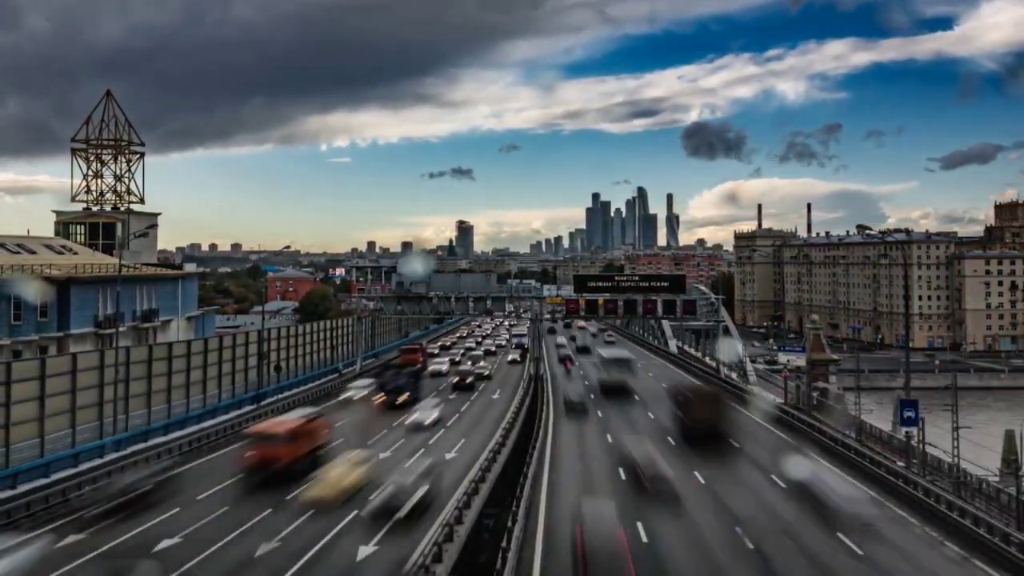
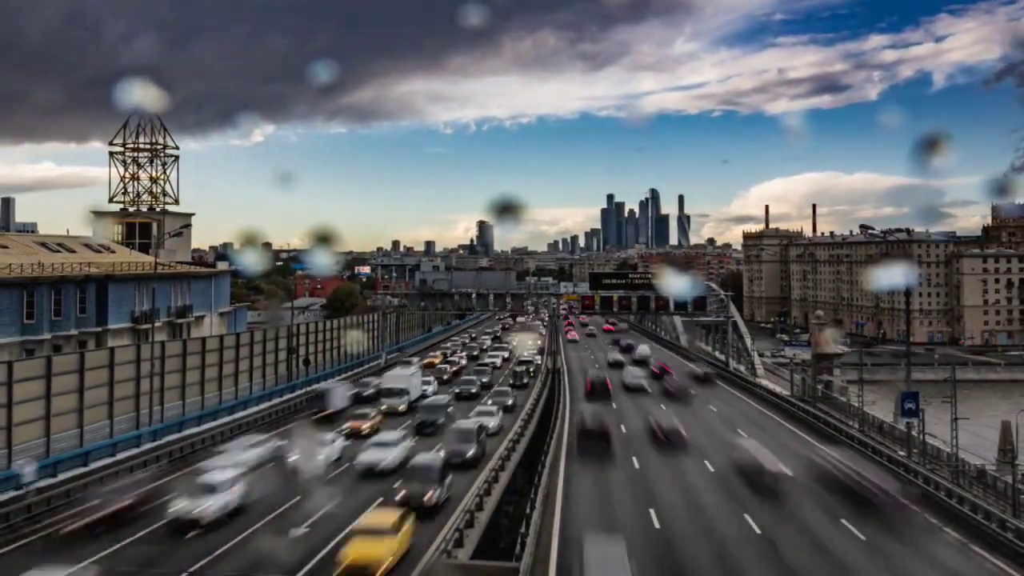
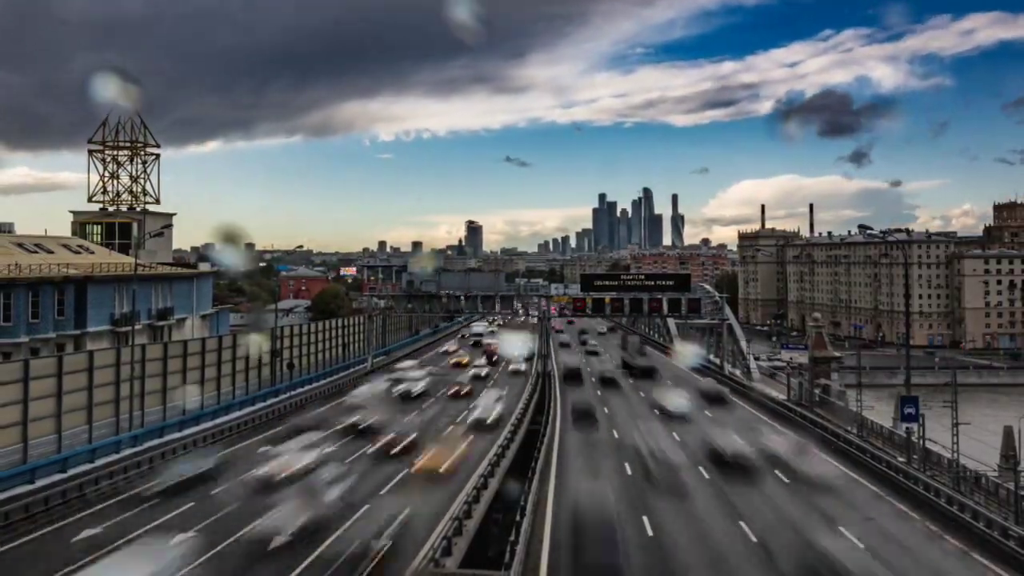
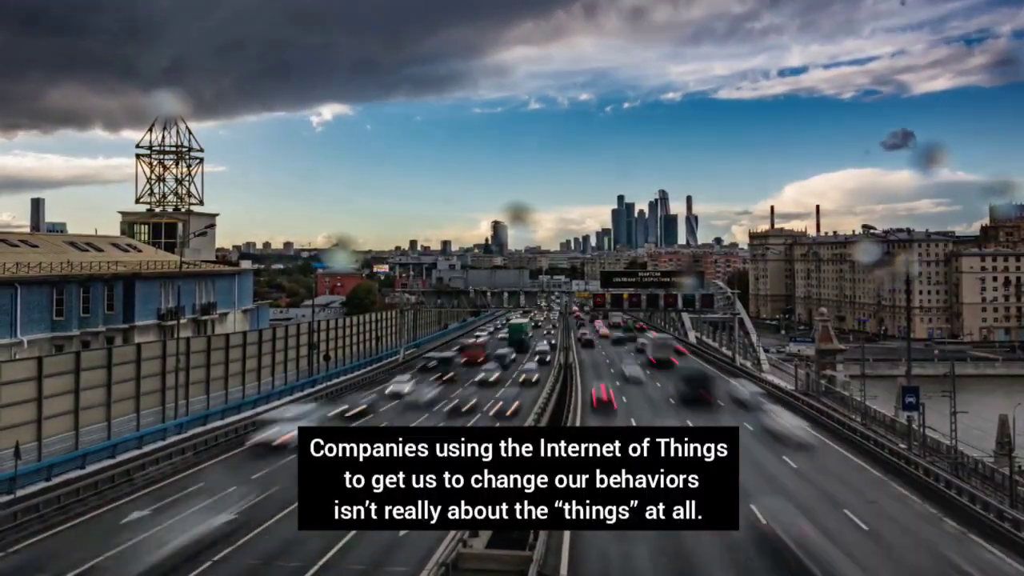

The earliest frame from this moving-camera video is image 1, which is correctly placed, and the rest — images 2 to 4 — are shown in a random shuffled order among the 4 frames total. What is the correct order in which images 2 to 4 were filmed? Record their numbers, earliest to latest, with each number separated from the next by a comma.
3, 2, 4
